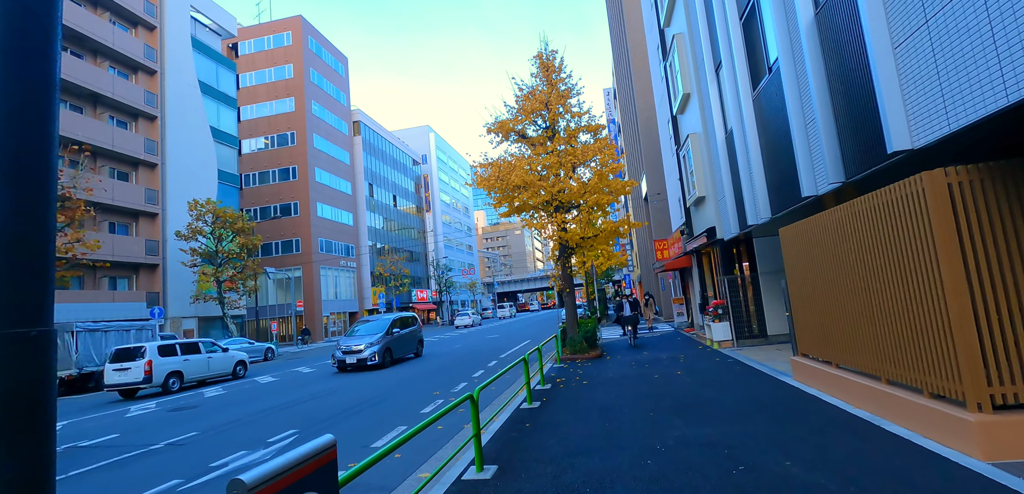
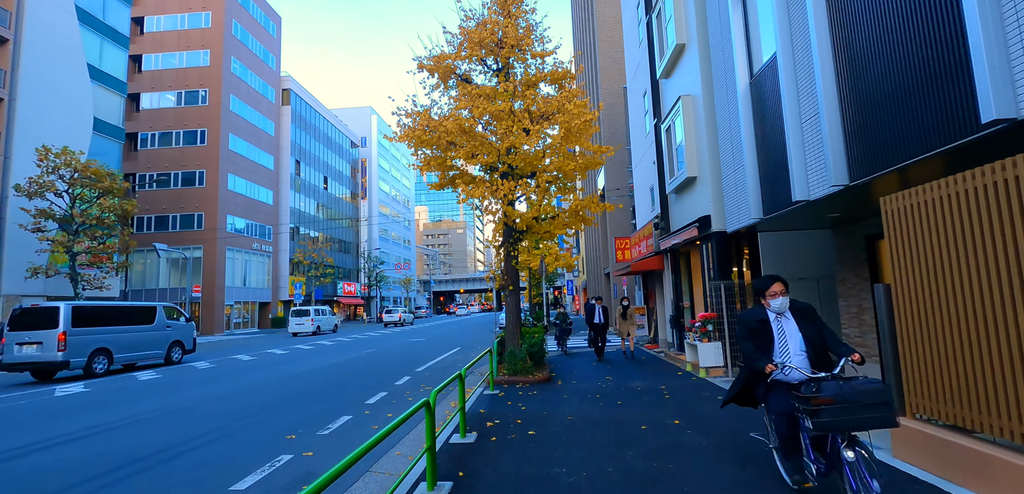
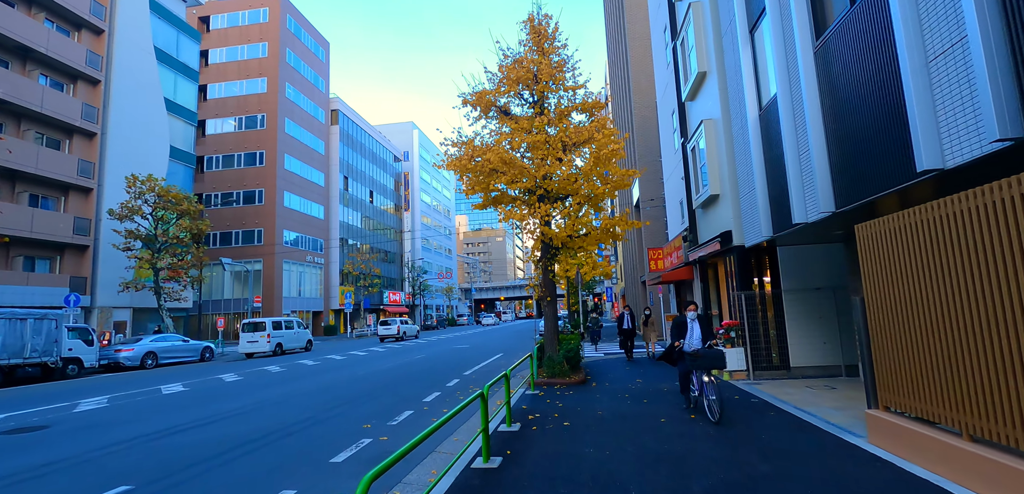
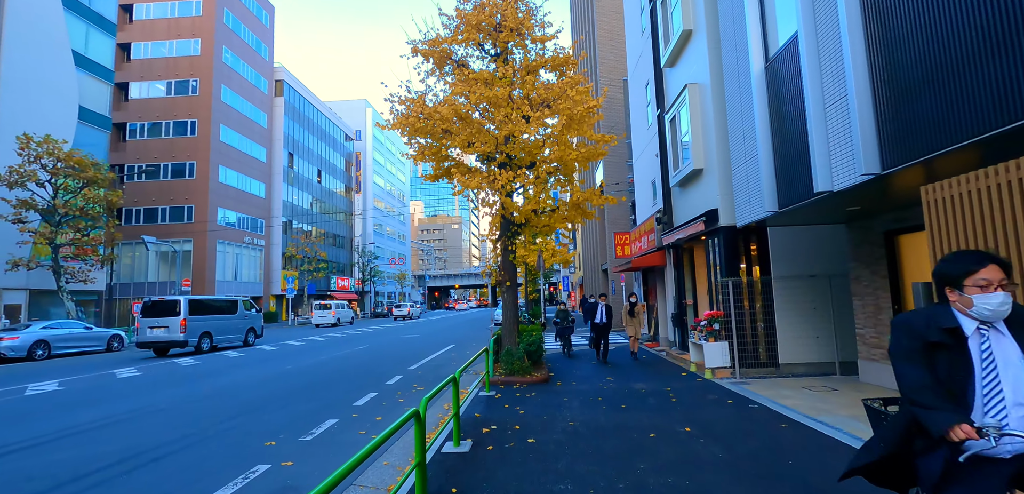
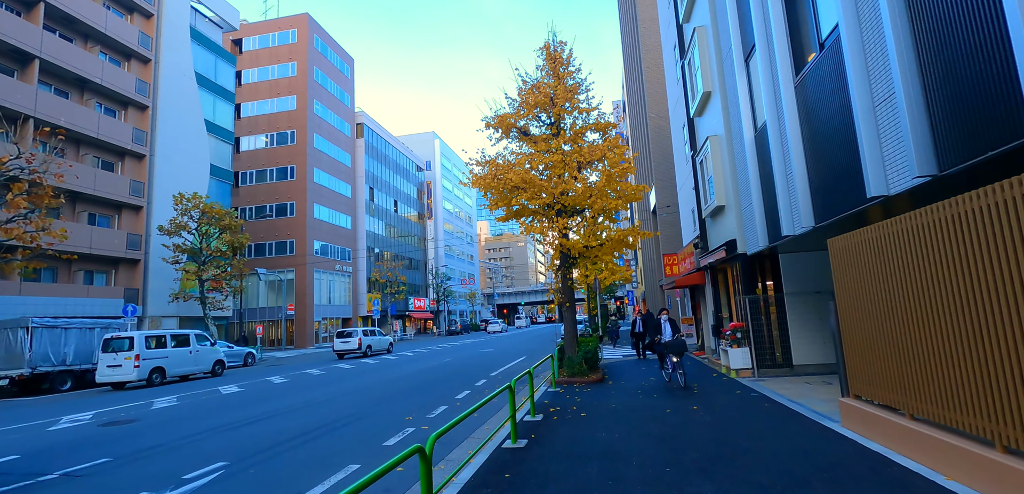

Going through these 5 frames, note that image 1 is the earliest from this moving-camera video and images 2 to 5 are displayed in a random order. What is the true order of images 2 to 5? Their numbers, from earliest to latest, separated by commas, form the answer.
5, 3, 2, 4
